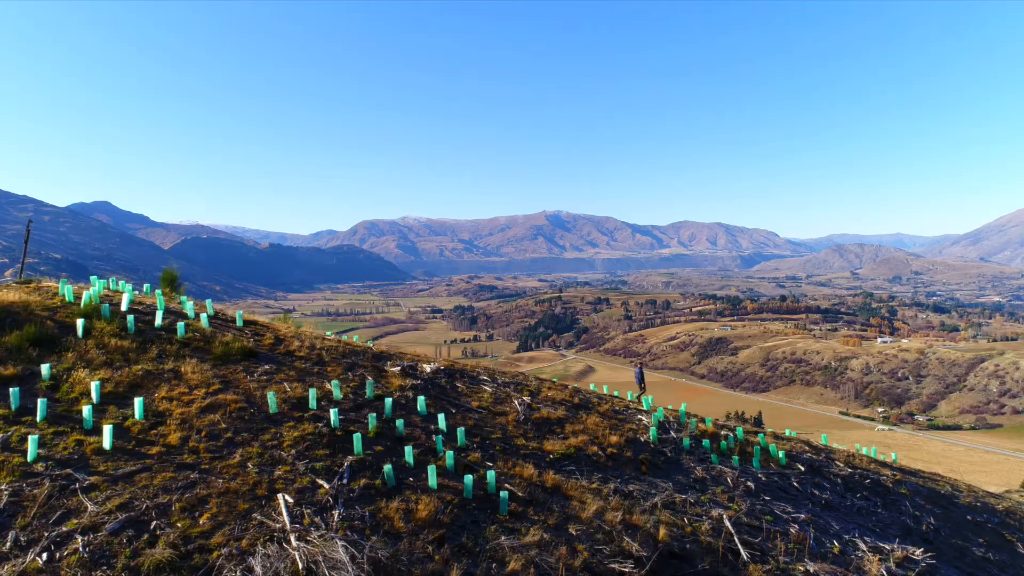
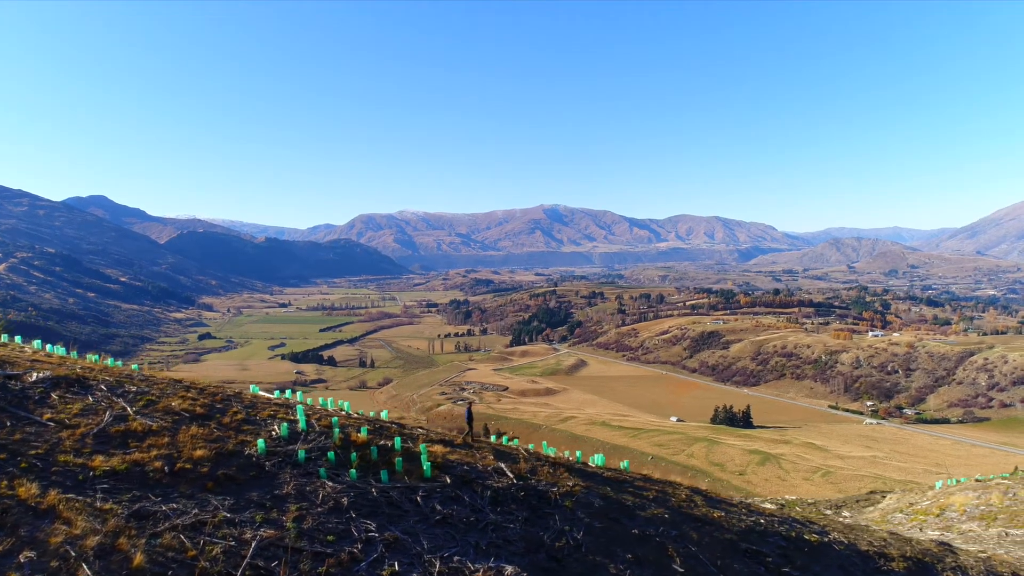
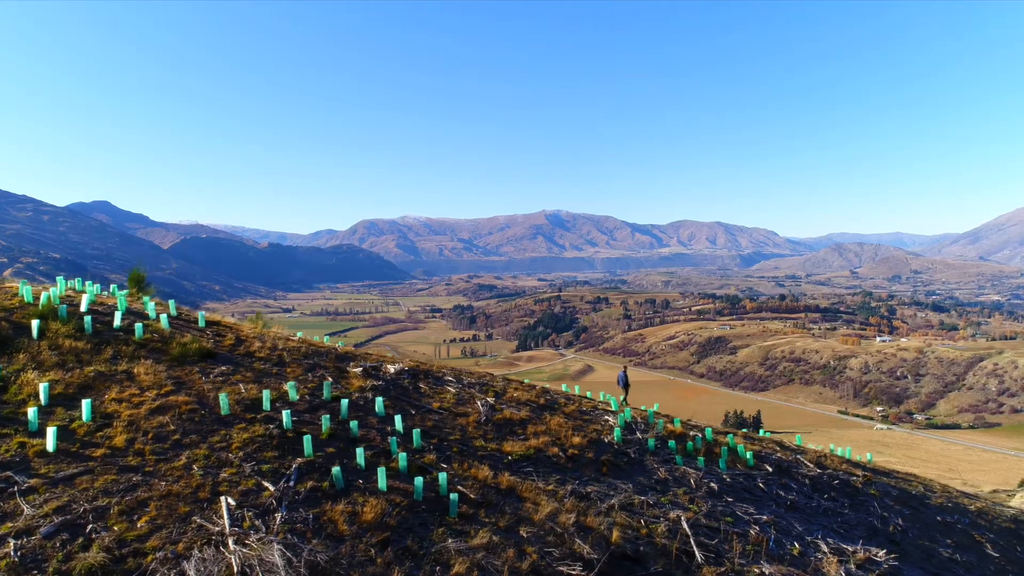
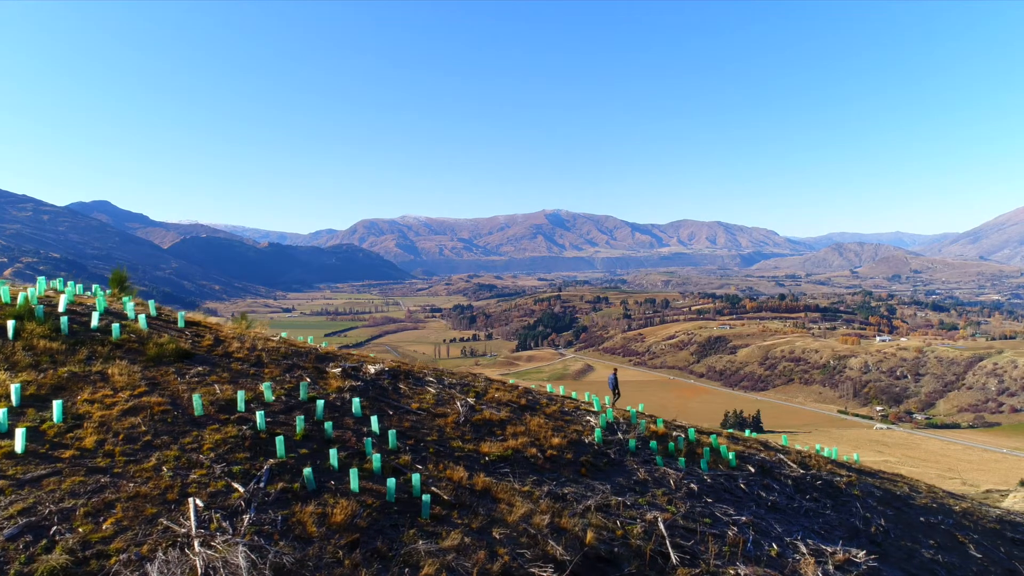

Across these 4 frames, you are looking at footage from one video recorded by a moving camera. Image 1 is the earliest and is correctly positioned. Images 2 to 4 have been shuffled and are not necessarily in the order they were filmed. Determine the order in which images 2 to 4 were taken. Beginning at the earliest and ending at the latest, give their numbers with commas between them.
3, 4, 2
